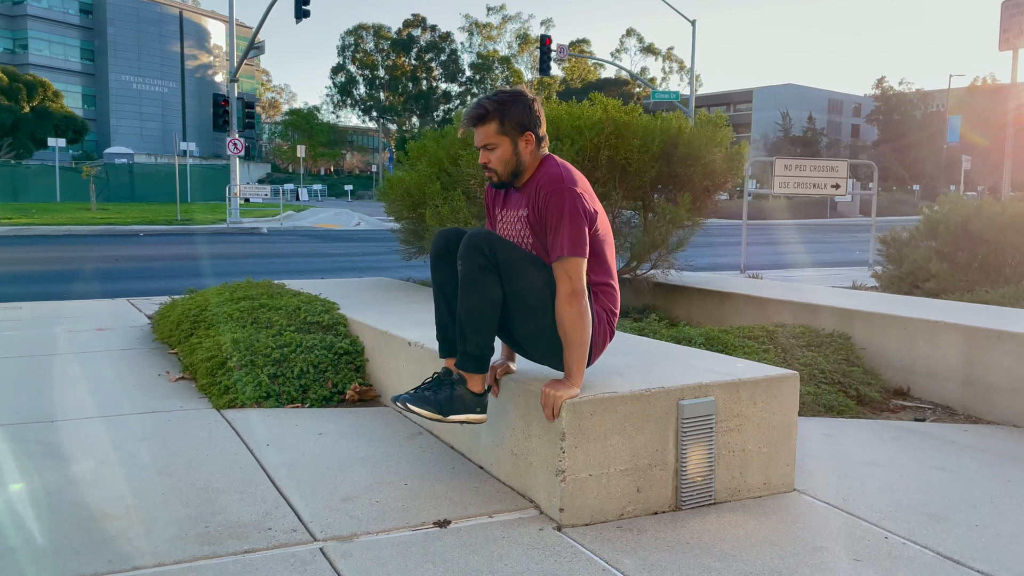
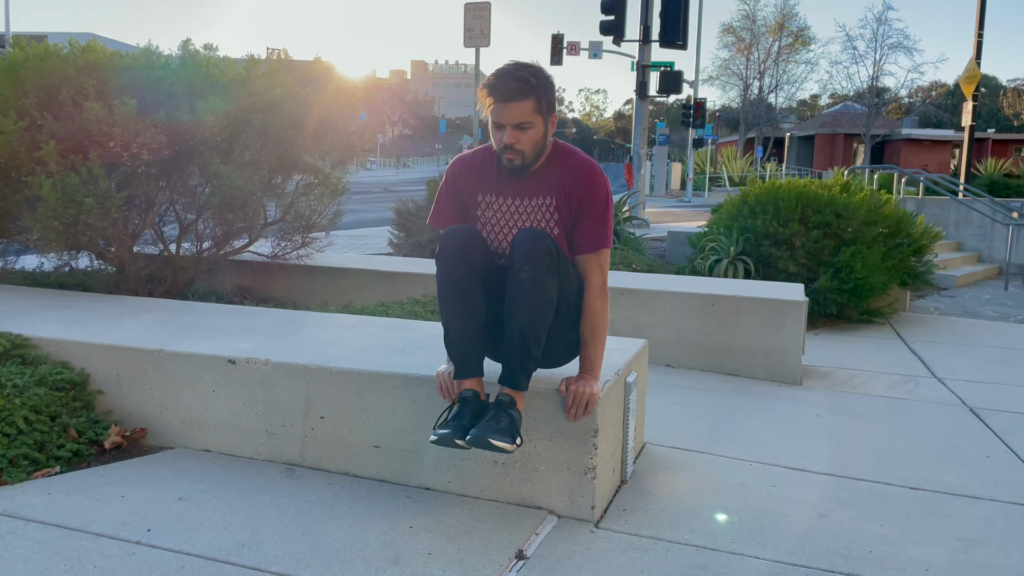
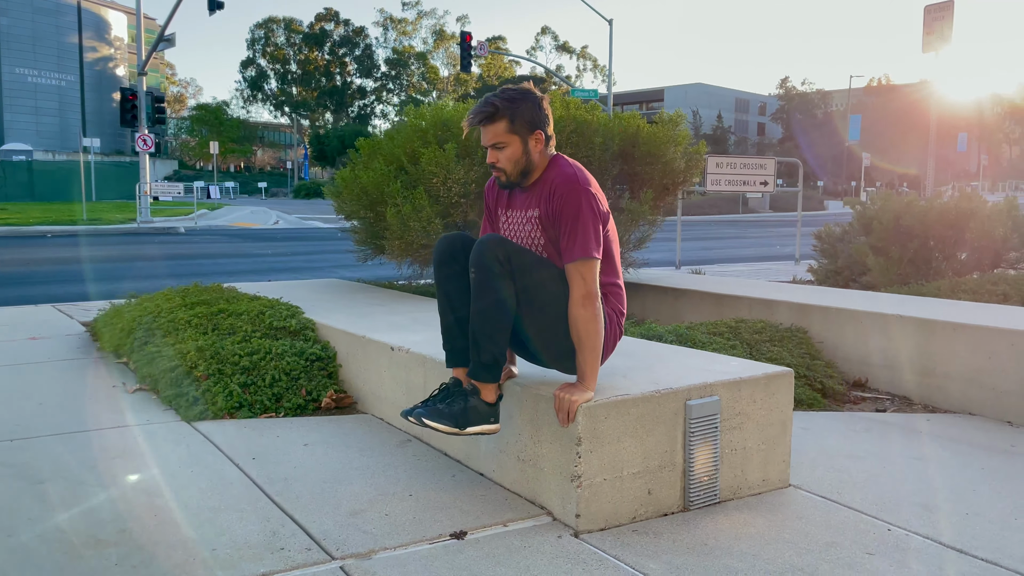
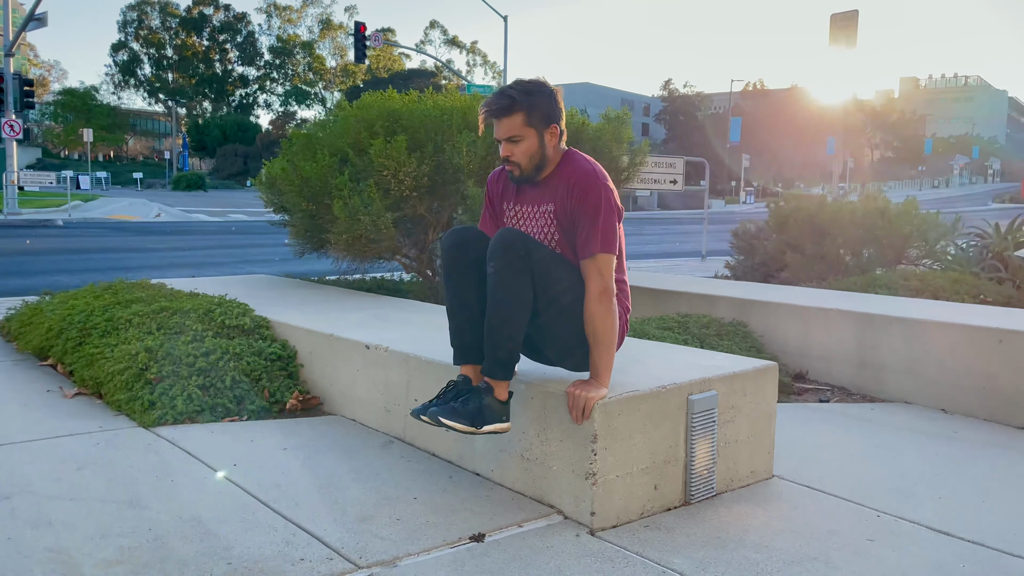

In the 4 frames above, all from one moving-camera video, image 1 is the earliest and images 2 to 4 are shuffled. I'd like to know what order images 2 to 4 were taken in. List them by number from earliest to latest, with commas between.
3, 4, 2
